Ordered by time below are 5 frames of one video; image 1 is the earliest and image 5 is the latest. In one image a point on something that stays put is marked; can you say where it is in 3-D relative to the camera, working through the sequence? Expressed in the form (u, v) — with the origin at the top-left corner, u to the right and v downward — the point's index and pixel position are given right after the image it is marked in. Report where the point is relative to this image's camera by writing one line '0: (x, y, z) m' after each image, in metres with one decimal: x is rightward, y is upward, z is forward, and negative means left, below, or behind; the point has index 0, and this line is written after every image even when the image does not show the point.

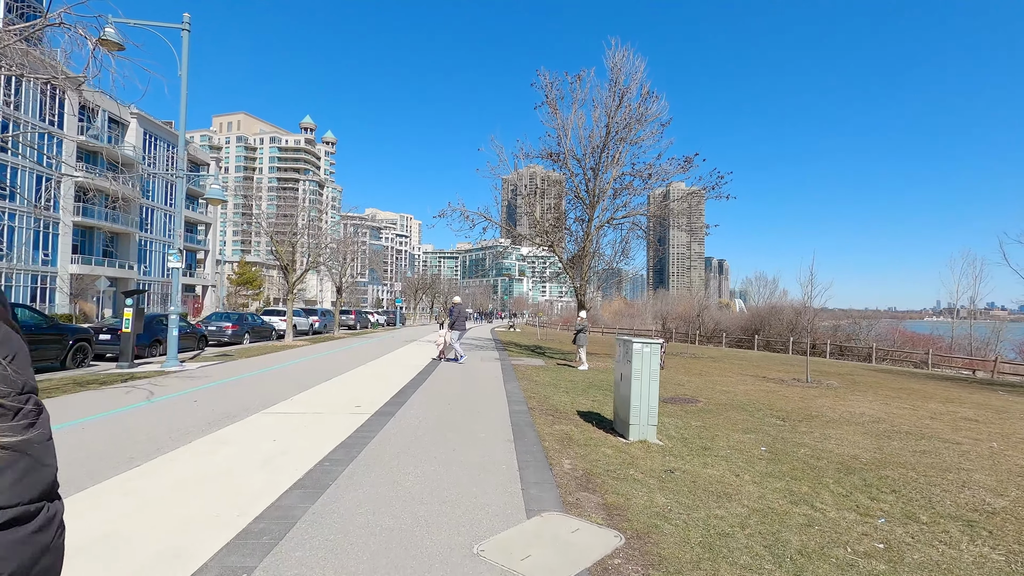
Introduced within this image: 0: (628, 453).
0: (+1.4, -2.0, +6.4) m
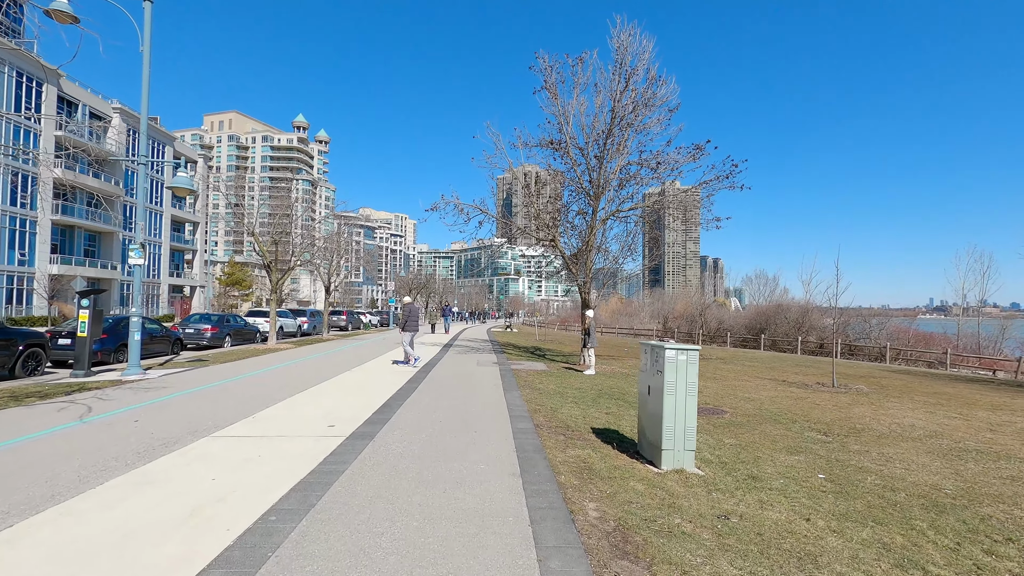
0: (+1.4, -1.9, +5.1) m
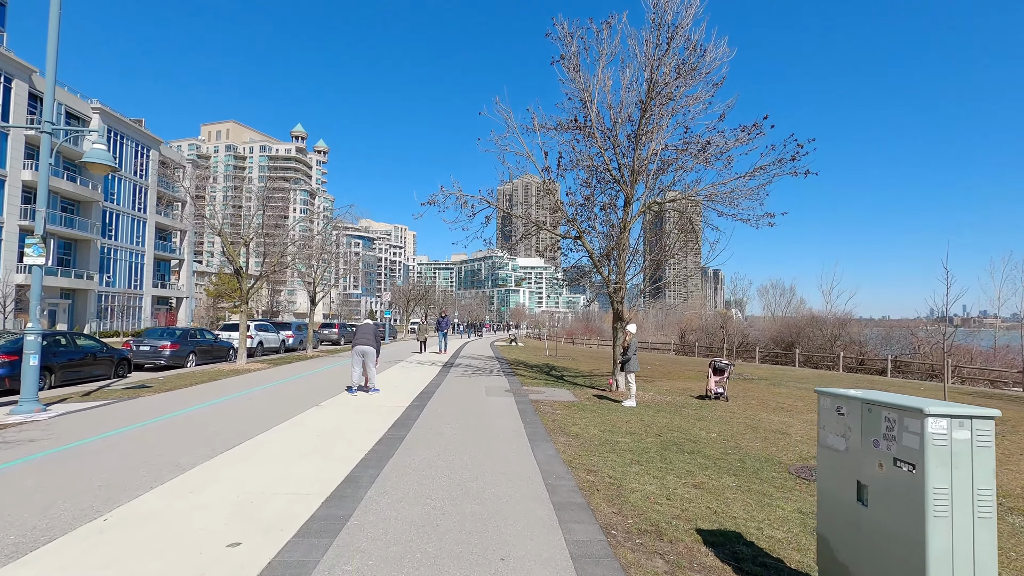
0: (+1.8, -1.9, +2.0) m
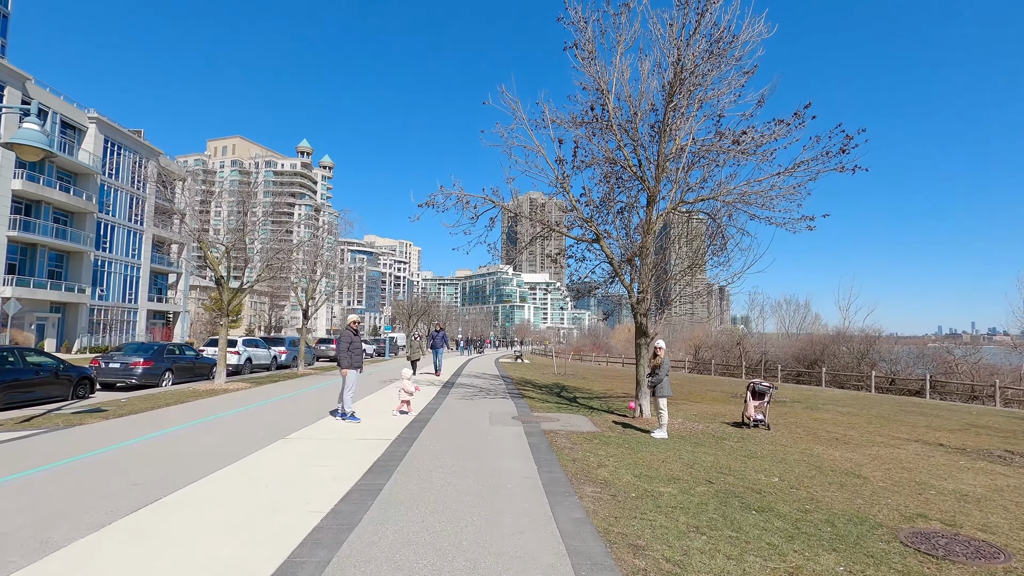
0: (+1.9, -1.7, +0.2) m
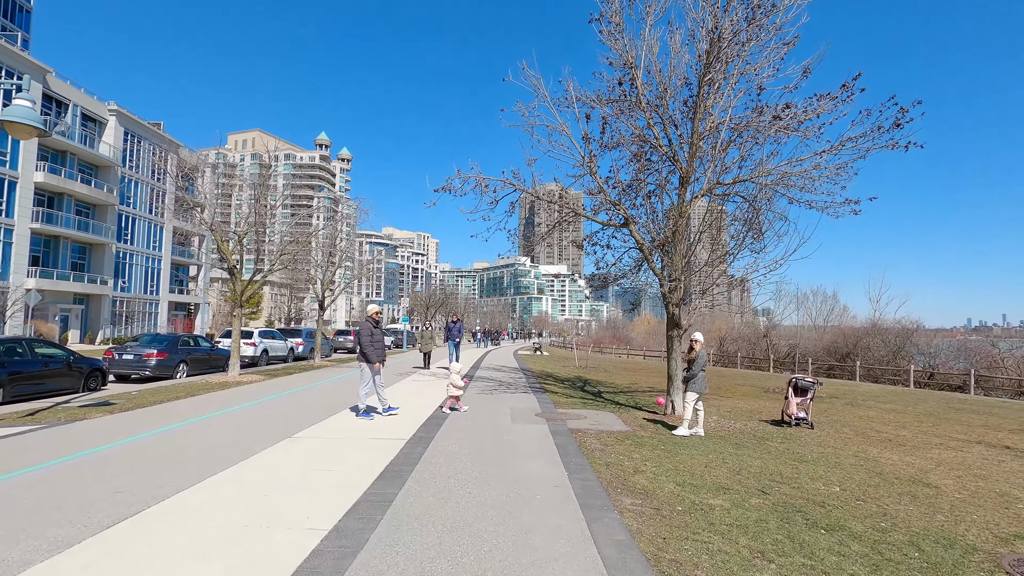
0: (+2.0, -1.7, -0.5) m
